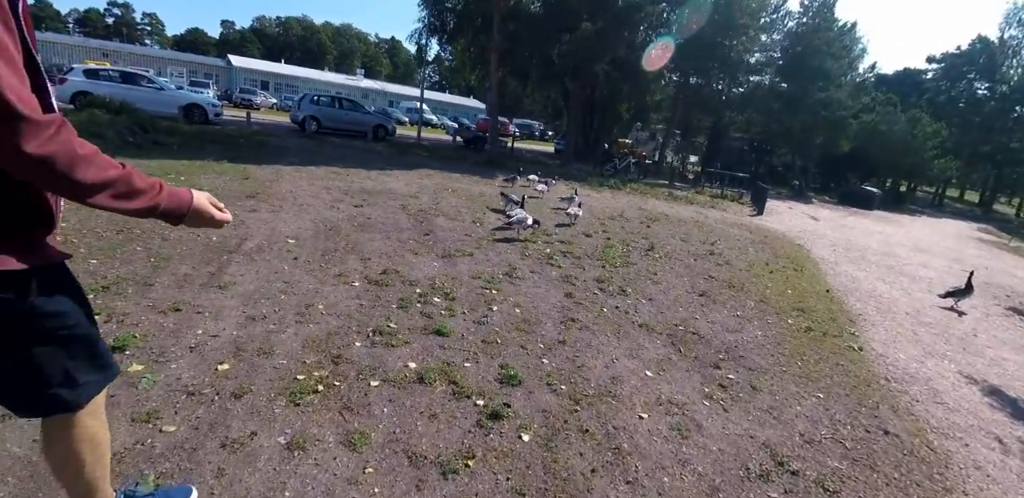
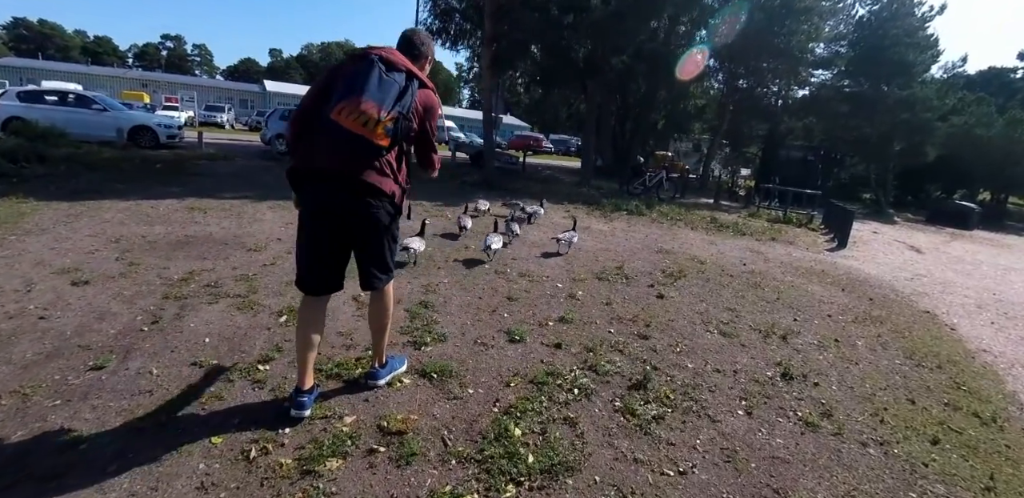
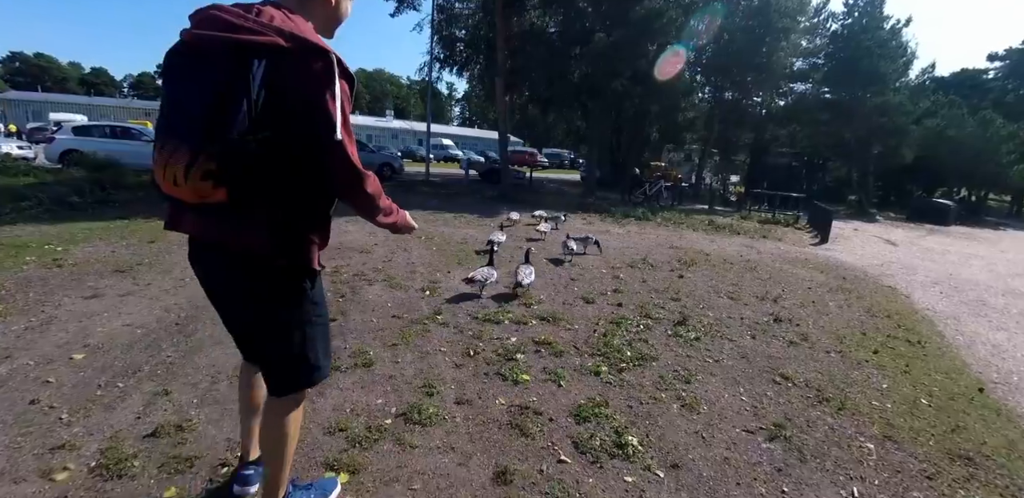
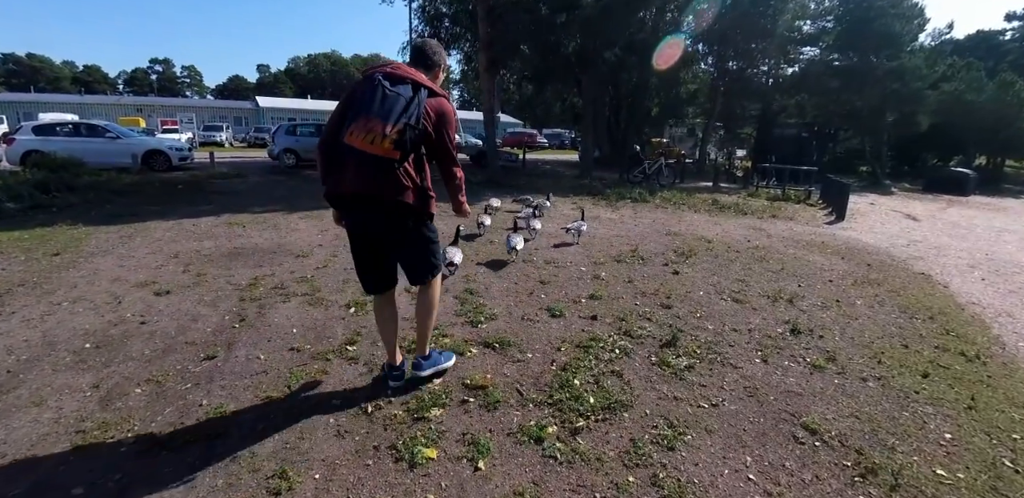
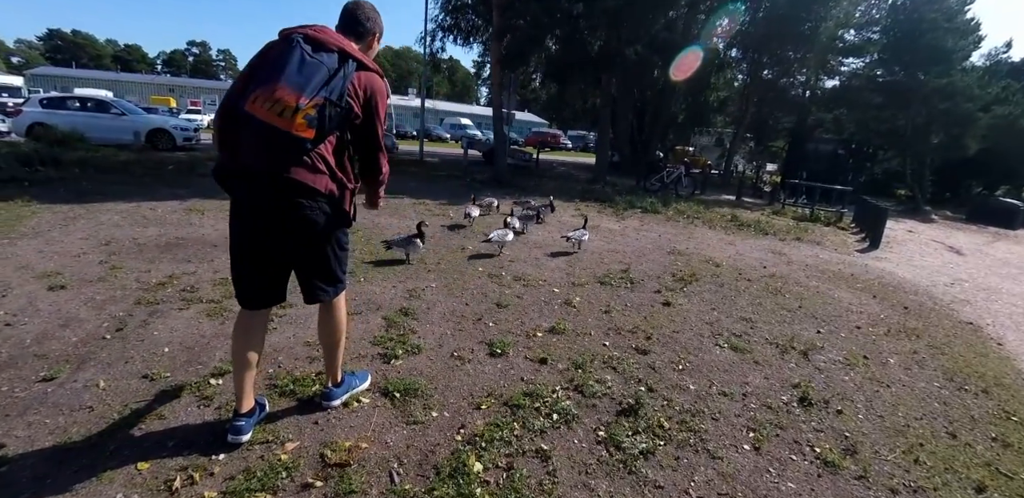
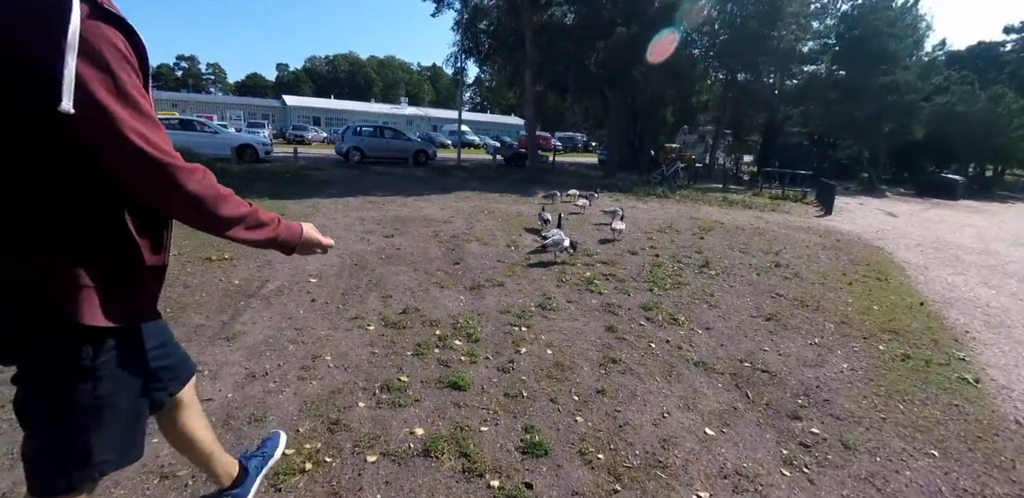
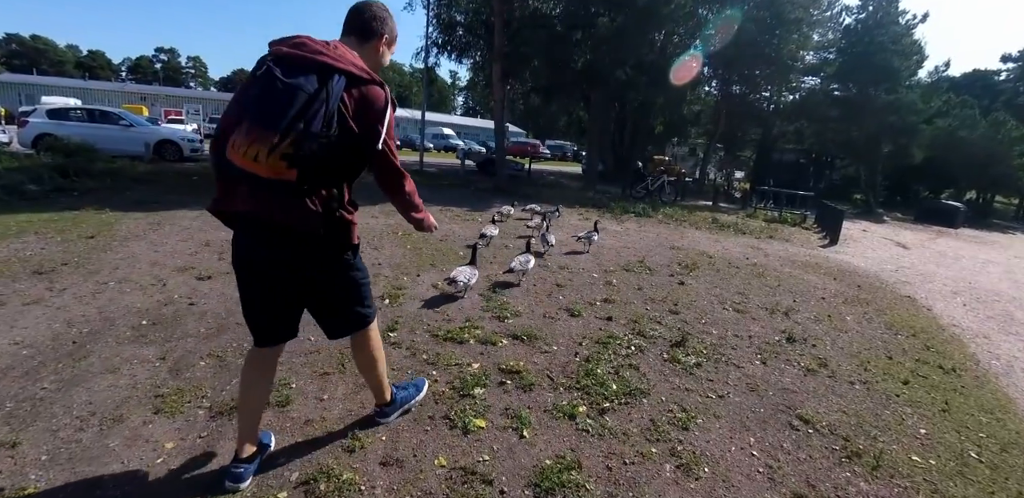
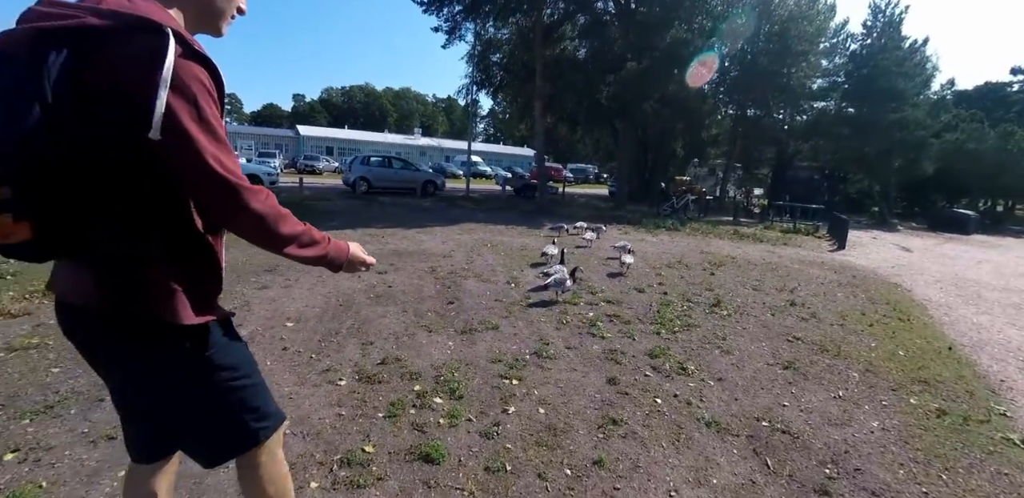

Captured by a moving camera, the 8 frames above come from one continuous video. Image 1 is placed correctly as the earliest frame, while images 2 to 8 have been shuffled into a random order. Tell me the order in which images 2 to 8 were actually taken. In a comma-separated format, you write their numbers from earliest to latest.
6, 8, 3, 7, 4, 2, 5
